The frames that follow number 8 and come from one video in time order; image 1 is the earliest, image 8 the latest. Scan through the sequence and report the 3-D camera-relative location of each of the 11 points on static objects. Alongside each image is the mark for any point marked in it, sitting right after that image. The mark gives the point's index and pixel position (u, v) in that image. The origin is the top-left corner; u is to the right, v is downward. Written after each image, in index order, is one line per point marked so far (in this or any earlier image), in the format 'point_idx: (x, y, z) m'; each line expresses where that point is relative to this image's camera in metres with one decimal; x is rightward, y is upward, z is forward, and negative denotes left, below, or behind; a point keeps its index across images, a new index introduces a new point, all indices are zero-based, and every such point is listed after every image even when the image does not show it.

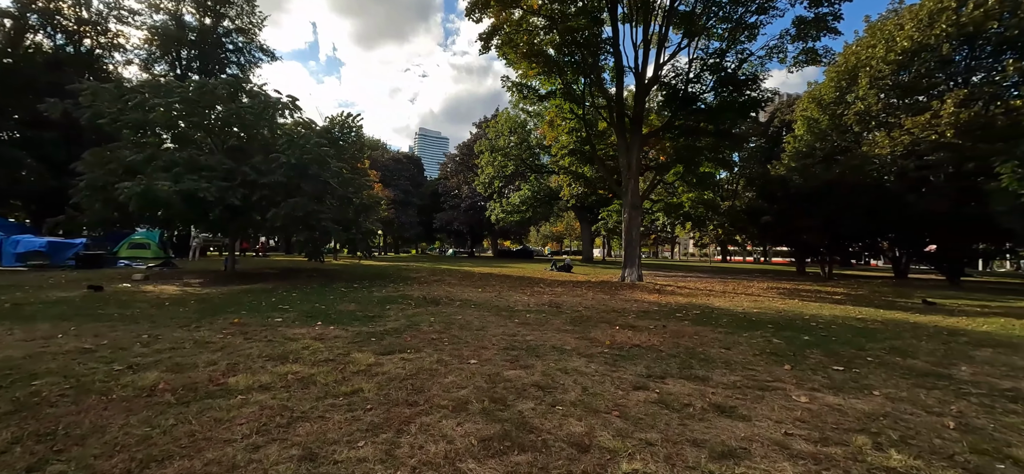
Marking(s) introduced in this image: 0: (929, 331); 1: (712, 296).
0: (+6.5, -1.5, +6.6) m
1: (+5.2, -1.6, +11.2) m
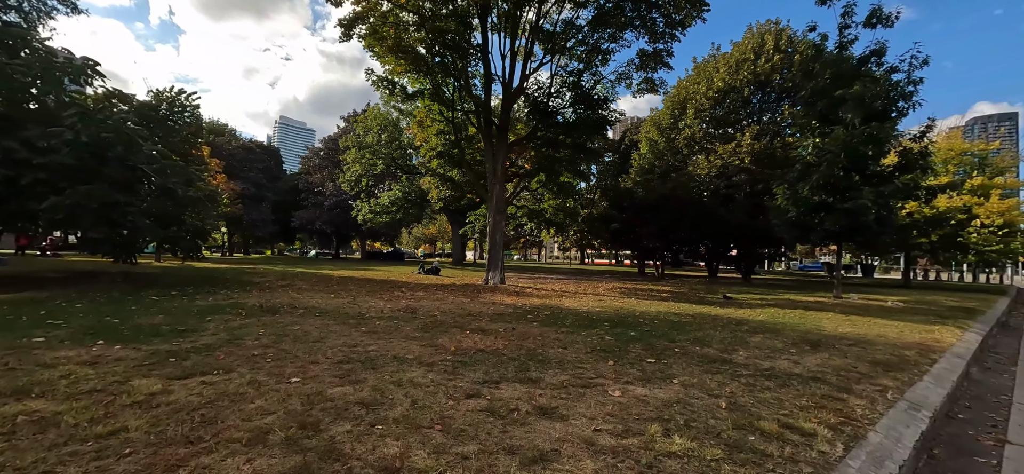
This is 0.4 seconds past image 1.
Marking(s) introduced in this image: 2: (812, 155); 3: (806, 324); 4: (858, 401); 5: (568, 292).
0: (+3.9, -1.7, +7.9) m
1: (+1.4, -1.7, +11.9) m
2: (+9.6, +2.7, +13.5) m
3: (+5.8, -1.8, +8.5) m
4: (+3.1, -1.5, +3.9) m
5: (+1.8, -1.8, +13.8) m
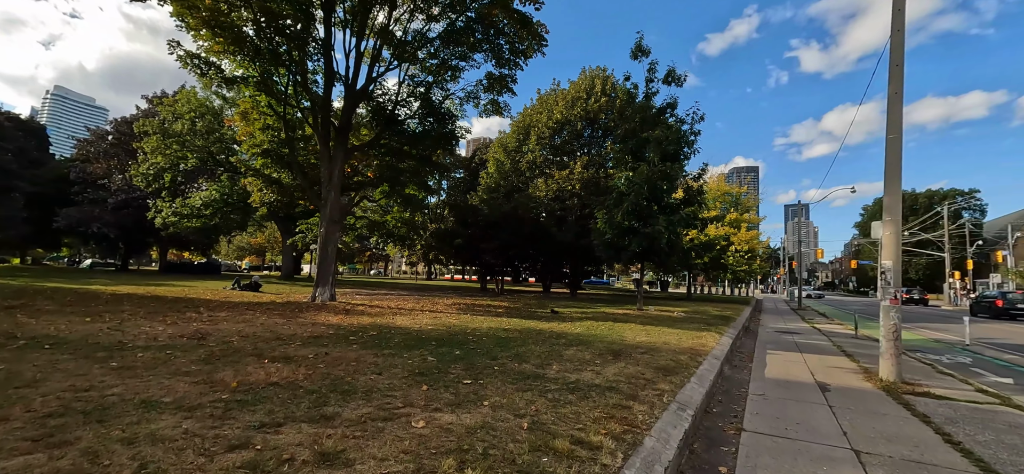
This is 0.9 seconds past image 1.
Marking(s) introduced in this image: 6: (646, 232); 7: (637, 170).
0: (+0.6, -2.0, +8.3) m
1: (-3.1, -2.1, +11.3) m
2: (+4.2, +1.9, +15.7) m
3: (+2.2, -2.2, +9.5) m
4: (+1.3, -1.7, +4.3) m
5: (-3.4, -2.2, +13.1) m
6: (+4.7, +0.2, +15.0) m
7: (+4.5, +2.5, +15.4) m
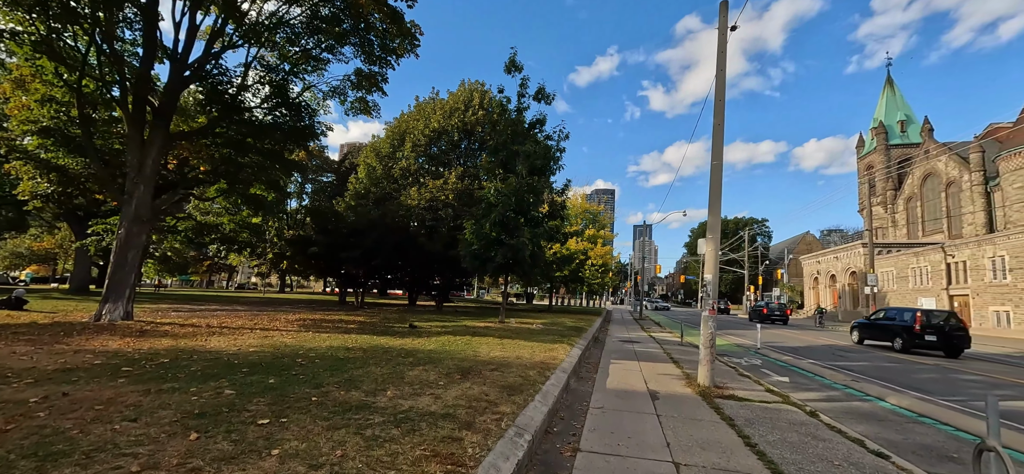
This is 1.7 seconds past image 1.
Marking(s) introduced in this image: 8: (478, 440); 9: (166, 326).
0: (-2.2, -2.1, +7.5) m
1: (-6.6, -2.1, +9.2) m
2: (-0.7, +1.5, +15.7) m
3: (-1.0, -2.4, +9.0) m
4: (-0.3, -1.8, +3.8) m
5: (-7.4, -2.3, +10.9) m
6: (-0.1, -0.2, +15.1) m
7: (-0.4, +2.0, +15.5) m
8: (-0.3, -1.8, +3.8) m
9: (-9.1, -2.3, +11.2) m
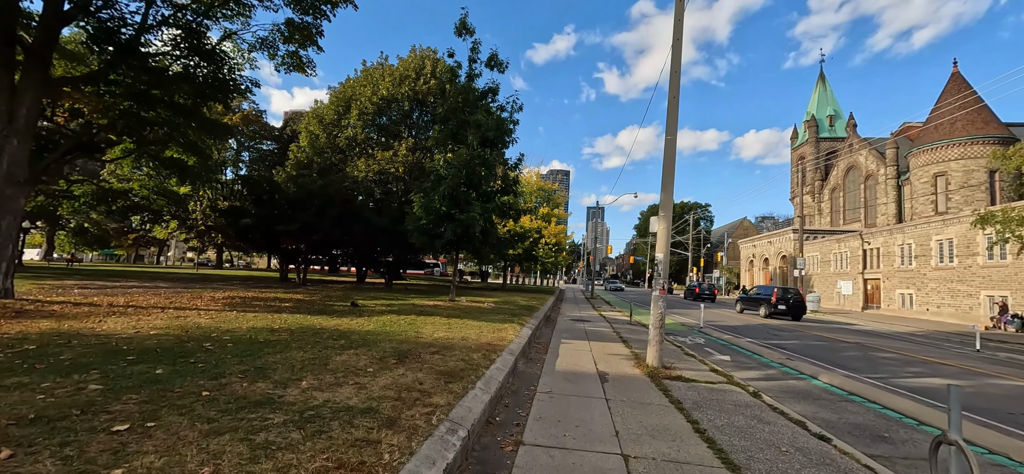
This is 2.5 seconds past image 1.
0: (-3.1, -1.6, +6.7) m
1: (-7.7, -1.4, +7.9) m
2: (-2.4, +2.4, +14.8) m
3: (-2.1, -1.9, +8.4) m
4: (-0.9, -1.5, +3.2) m
5: (-8.6, -1.5, +9.6) m
6: (-1.8, +0.6, +14.3) m
7: (-2.0, +2.9, +14.6) m
8: (-0.8, -1.5, +3.2) m
9: (-10.4, -1.5, +9.7) m
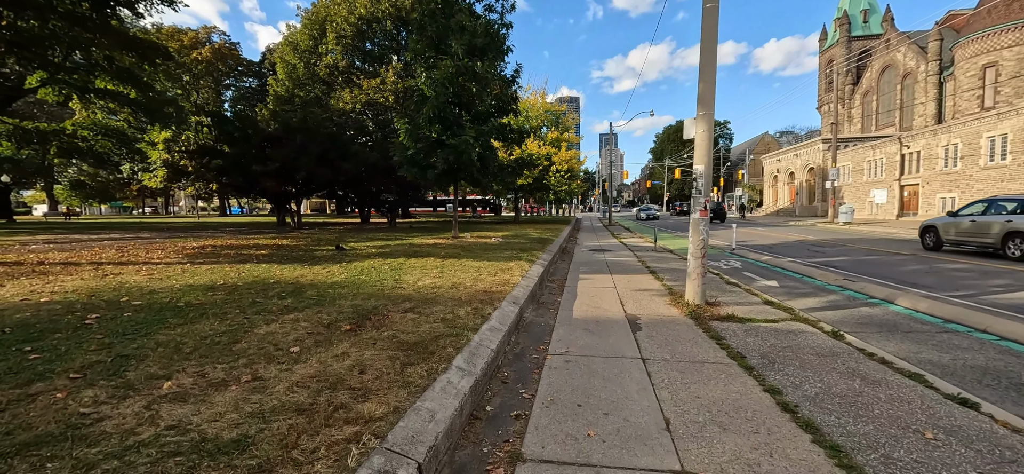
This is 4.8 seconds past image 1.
0: (-3.1, -0.8, +5.1) m
1: (-7.6, -0.7, +6.5) m
2: (-2.5, +4.5, +12.4) m
3: (-2.0, -0.7, +6.7) m
4: (-1.0, -1.1, +1.5) m
5: (-8.5, -0.6, +8.1) m
6: (-1.7, +2.7, +12.2) m
7: (-2.1, +5.0, +12.2) m
8: (-1.0, -1.1, +1.5) m
9: (-10.3, -0.6, +8.3) m
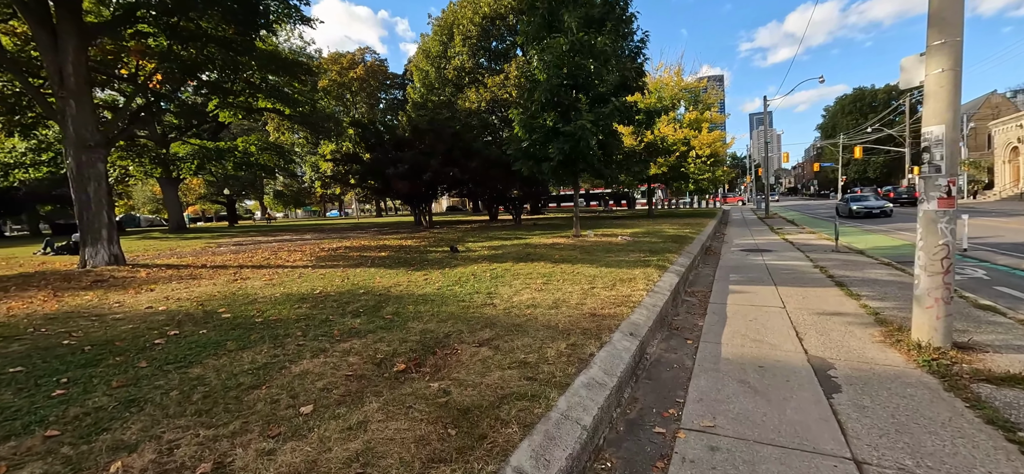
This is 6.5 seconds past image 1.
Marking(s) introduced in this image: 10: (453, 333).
0: (-2.0, -0.9, +4.5) m
1: (-5.9, -0.8, +7.2) m
2: (+0.8, +4.5, +11.3) m
3: (-0.5, -0.8, +5.8) m
4: (-1.1, -1.2, +0.5) m
5: (-6.2, -0.7, +9.1) m
6: (+1.5, +2.7, +10.9) m
7: (+1.1, +5.0, +10.9) m
8: (-1.1, -1.2, +0.5) m
9: (-7.9, -0.8, +9.8) m
10: (-0.6, -0.9, +4.1) m
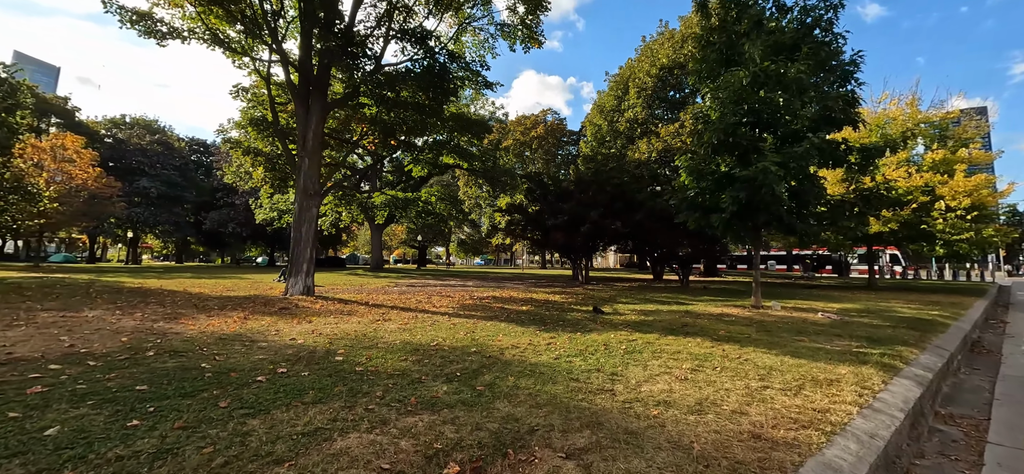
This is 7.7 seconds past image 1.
0: (-0.9, -1.4, +4.1) m
1: (-3.5, -1.5, +8.0) m
2: (+4.6, +3.0, +9.8) m
3: (+0.9, -1.5, +4.6) m
4: (-1.7, -1.2, 0.0) m
5: (-3.1, -1.7, +9.9) m
6: (+5.0, +1.2, +8.9) m
7: (+4.8, +3.5, +9.4) m
8: (-1.6, -1.2, -0.1) m
9: (-4.3, -1.8, +11.2) m
10: (+0.2, -1.4, +3.1) m
